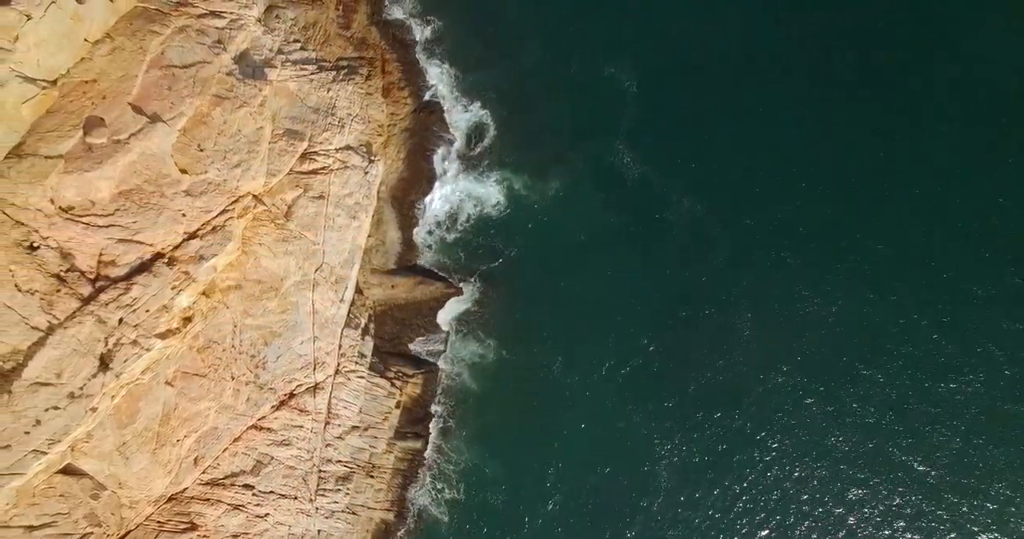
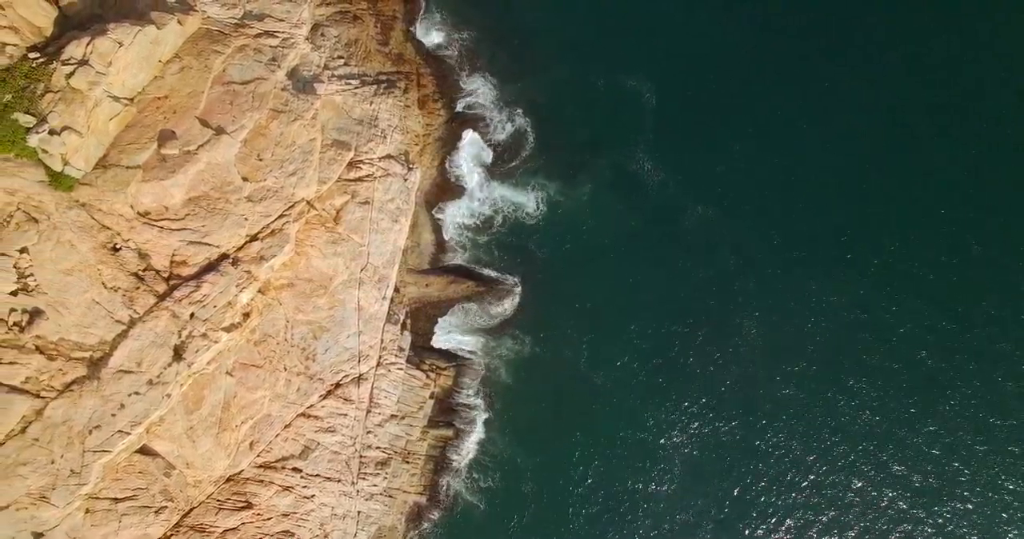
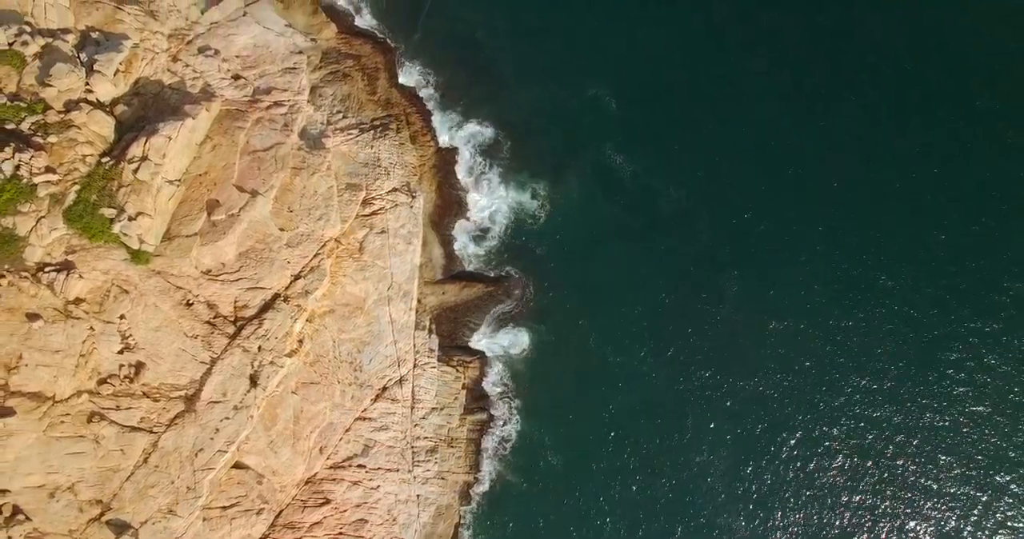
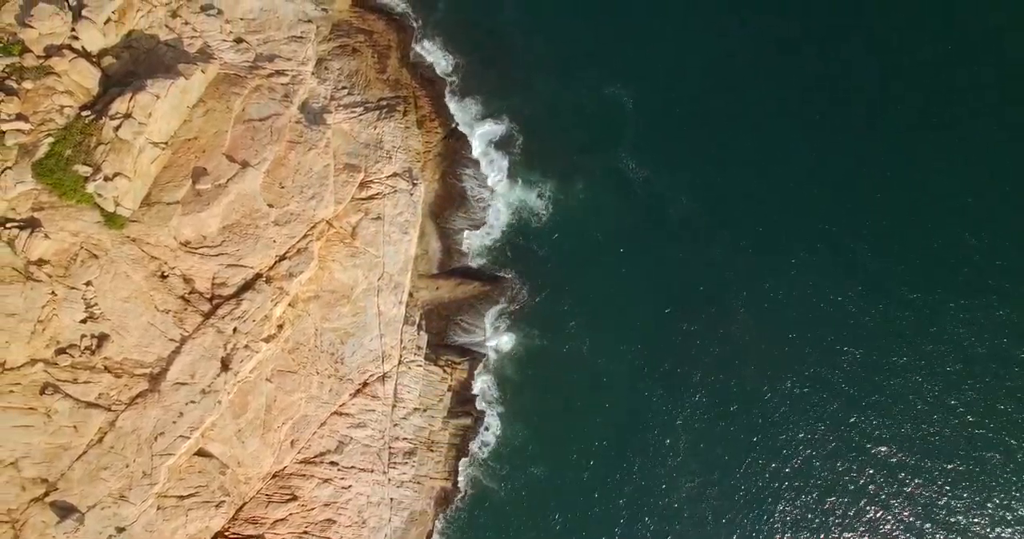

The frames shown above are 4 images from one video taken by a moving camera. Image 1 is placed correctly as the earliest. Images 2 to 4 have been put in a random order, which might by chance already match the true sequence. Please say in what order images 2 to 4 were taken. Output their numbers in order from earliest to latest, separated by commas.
2, 4, 3
